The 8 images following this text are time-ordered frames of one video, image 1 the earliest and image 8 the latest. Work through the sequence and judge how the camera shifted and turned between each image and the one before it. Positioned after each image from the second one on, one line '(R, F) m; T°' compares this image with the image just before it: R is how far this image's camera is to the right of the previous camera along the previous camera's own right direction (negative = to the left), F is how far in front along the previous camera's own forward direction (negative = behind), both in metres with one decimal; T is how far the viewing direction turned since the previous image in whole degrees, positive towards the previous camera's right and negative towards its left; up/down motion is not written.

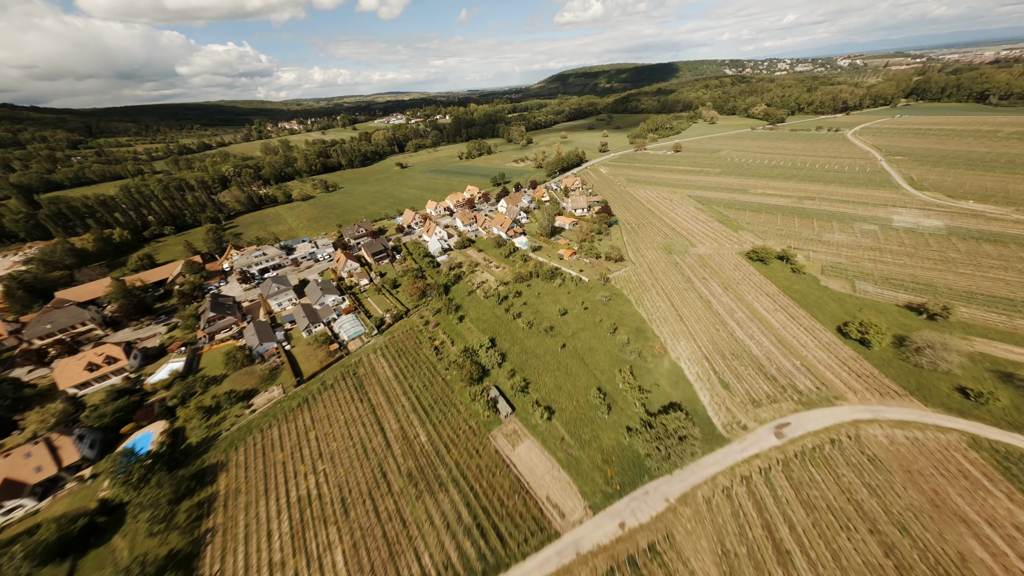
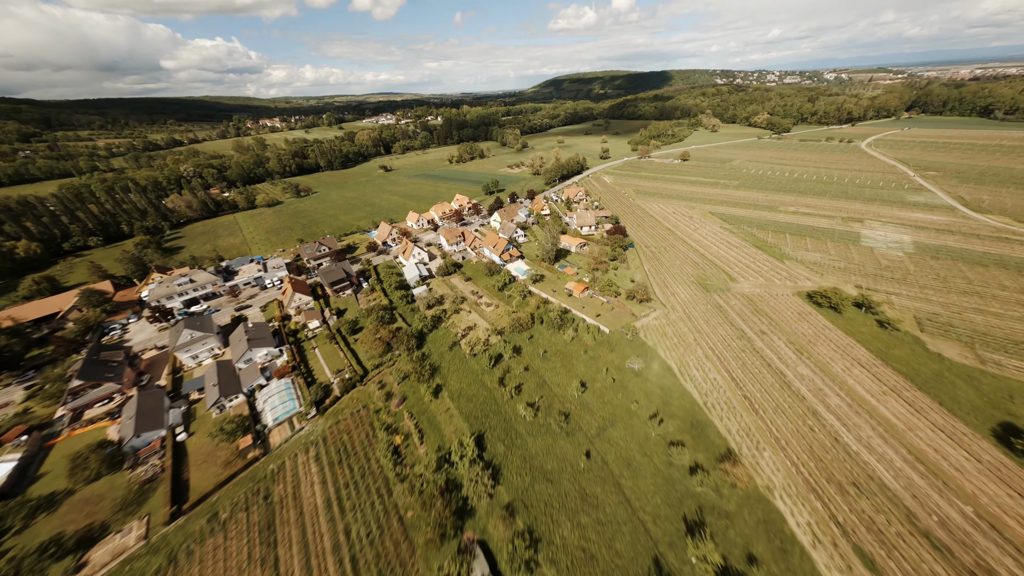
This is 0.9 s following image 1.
(-0.8, +16.8) m; +2°
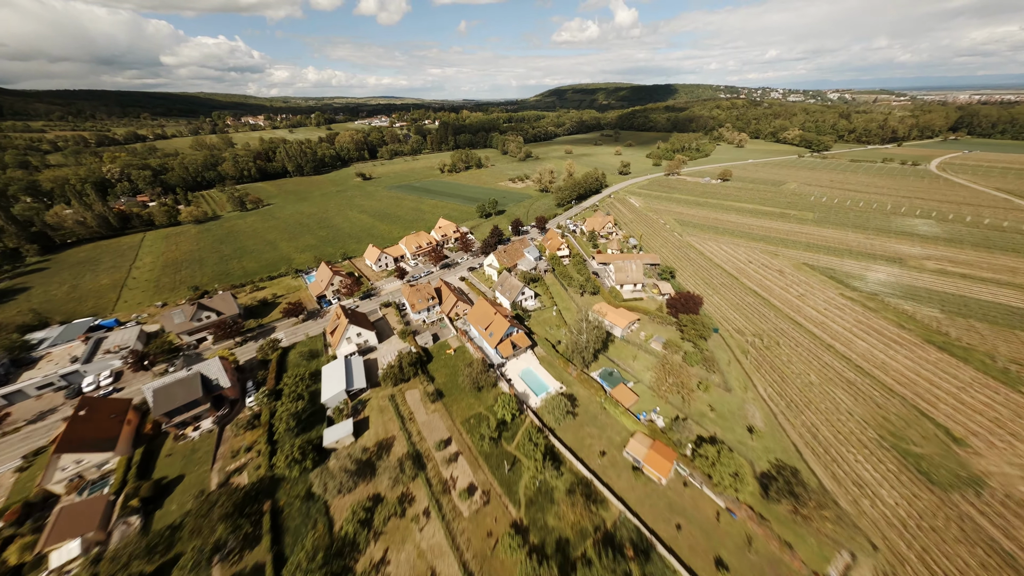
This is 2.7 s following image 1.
(-1.5, +31.8) m; +1°
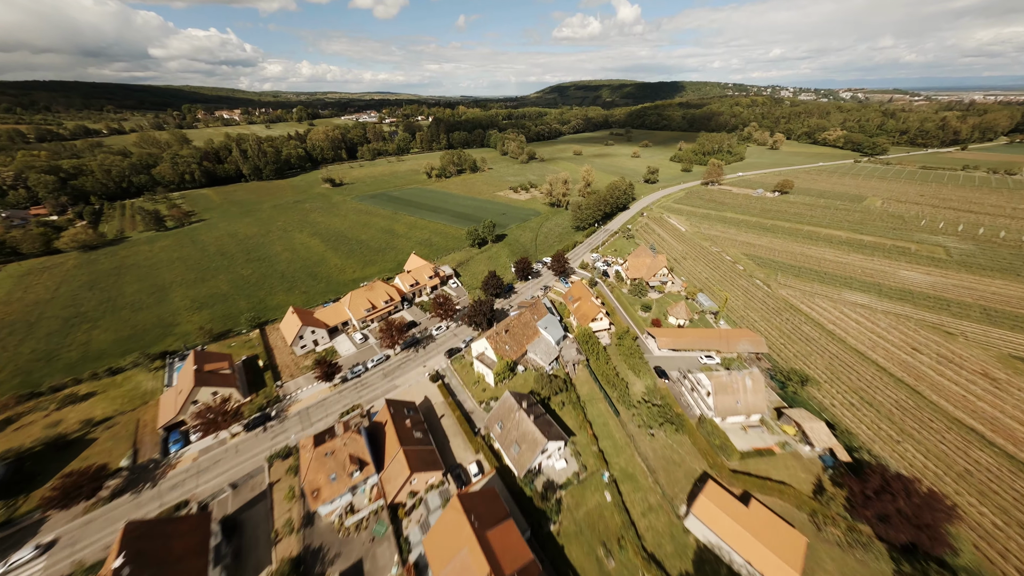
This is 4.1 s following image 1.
(-1.2, +27.7) m; 0°
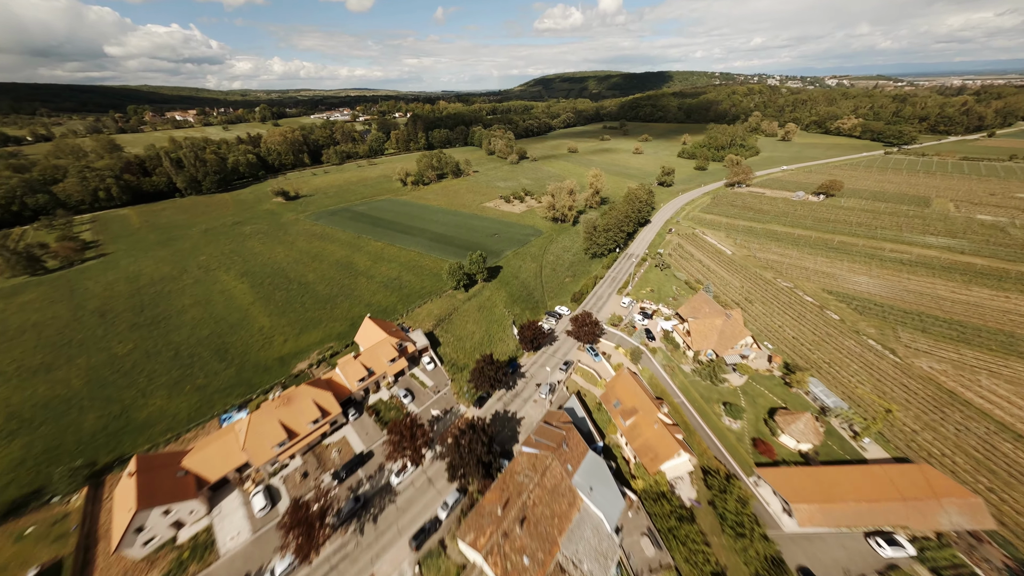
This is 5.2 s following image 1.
(-1.4, +19.4) m; +2°
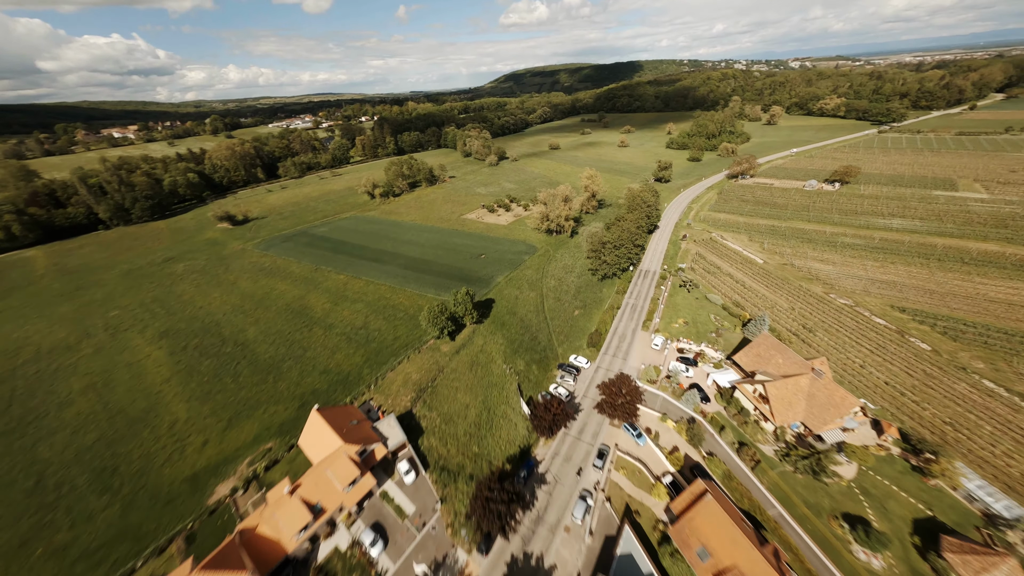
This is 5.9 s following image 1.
(-1.3, +11.5) m; +3°
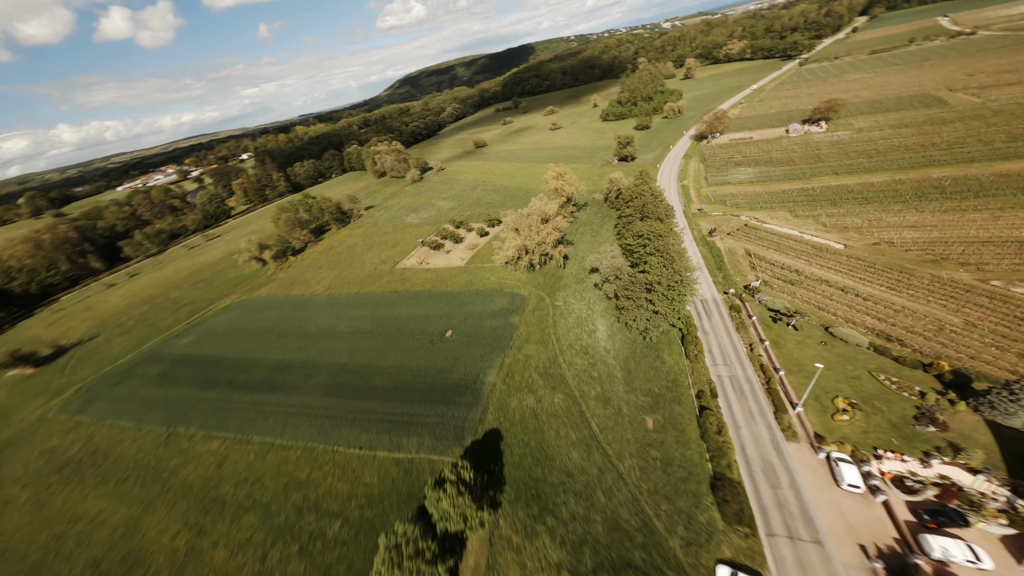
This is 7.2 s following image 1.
(-2.4, +21.9) m; +9°
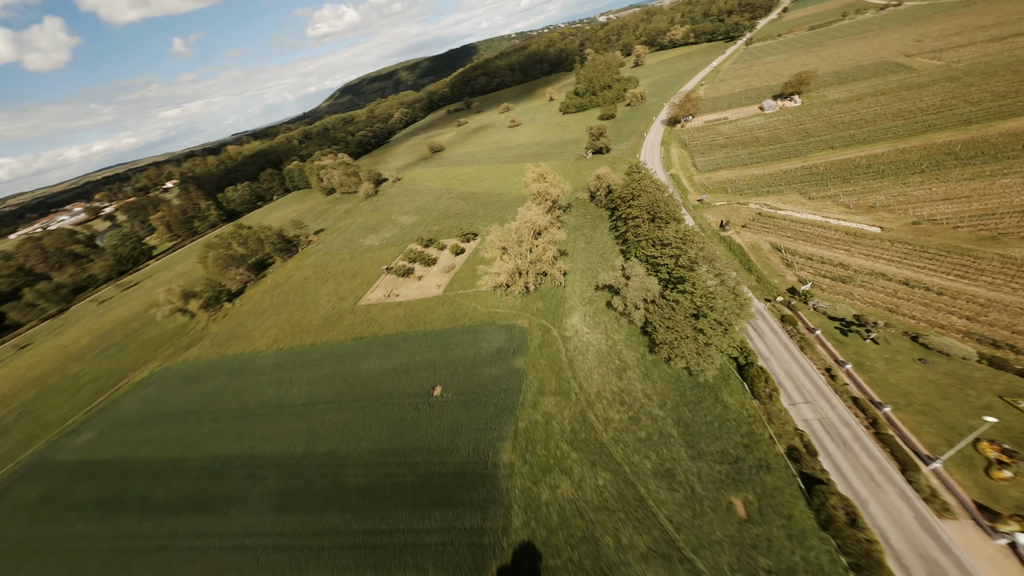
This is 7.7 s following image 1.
(-2.3, +8.4) m; +5°
